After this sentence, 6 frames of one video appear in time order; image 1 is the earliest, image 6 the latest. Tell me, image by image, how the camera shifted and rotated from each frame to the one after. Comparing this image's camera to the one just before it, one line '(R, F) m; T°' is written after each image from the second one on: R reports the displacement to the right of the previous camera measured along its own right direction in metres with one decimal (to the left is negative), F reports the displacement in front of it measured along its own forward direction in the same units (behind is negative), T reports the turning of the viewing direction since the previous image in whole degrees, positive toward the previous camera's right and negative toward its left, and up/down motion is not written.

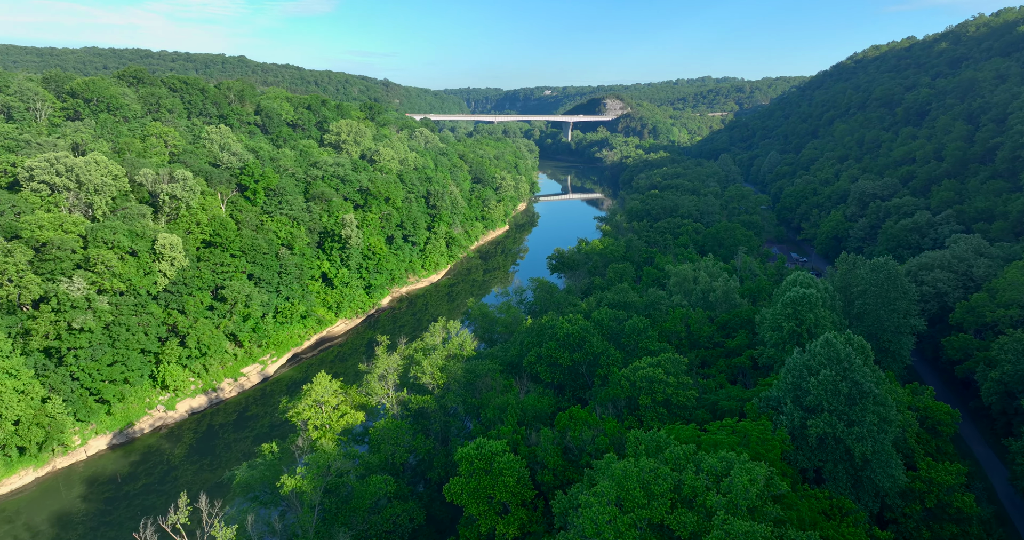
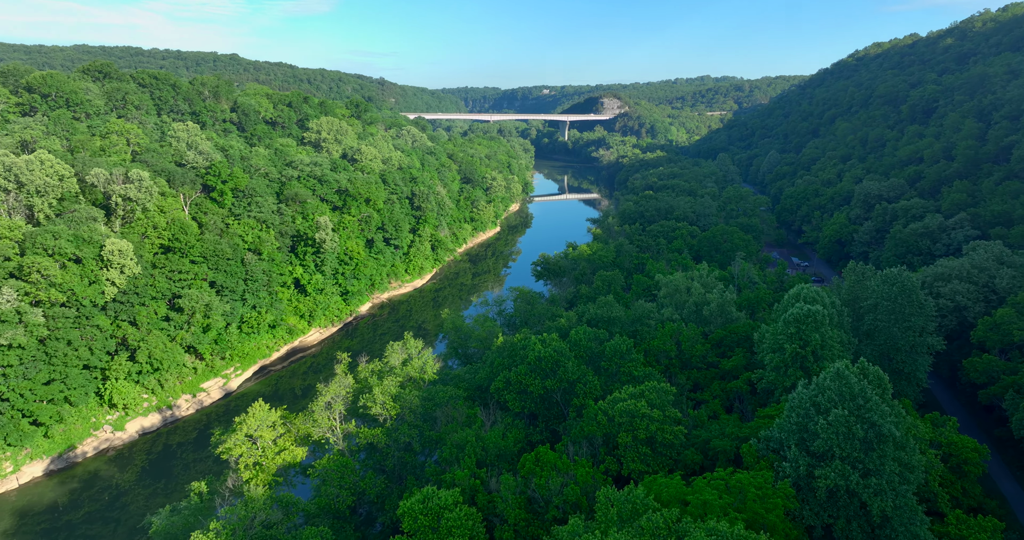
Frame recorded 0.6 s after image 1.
(+1.4, +3.3) m; 0°
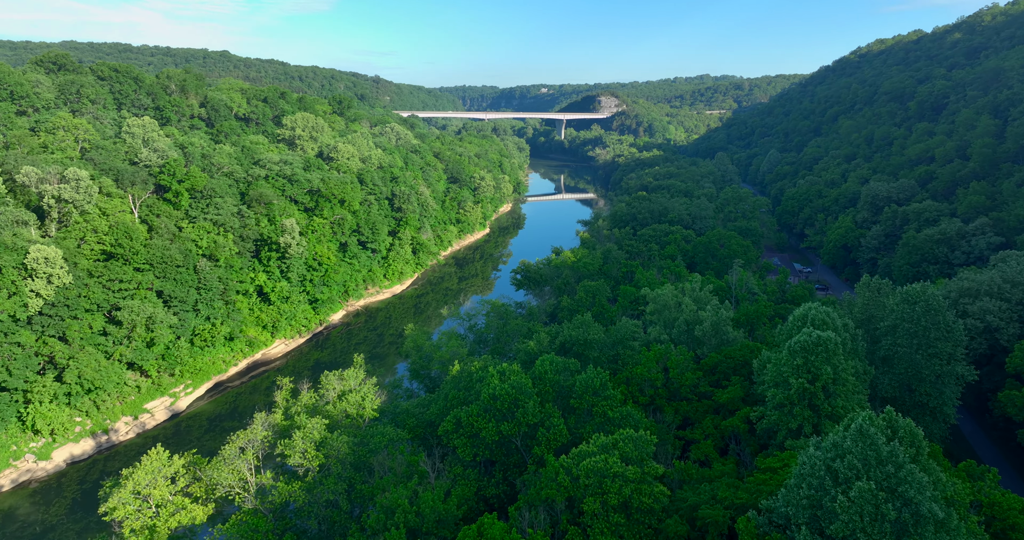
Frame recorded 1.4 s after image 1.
(+1.7, +4.0) m; 0°
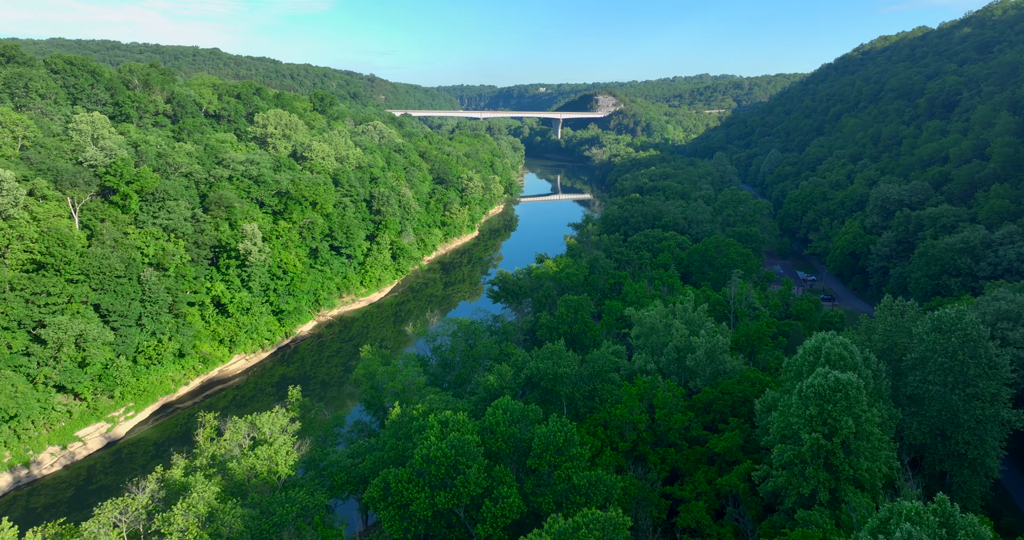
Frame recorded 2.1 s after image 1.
(+1.6, +4.0) m; 0°
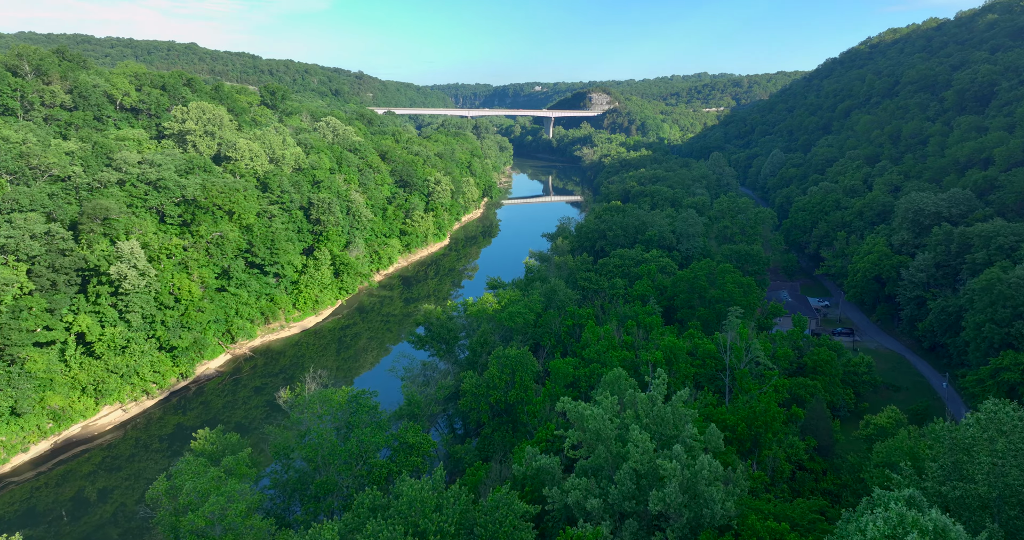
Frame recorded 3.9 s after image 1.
(+3.7, +9.4) m; 0°
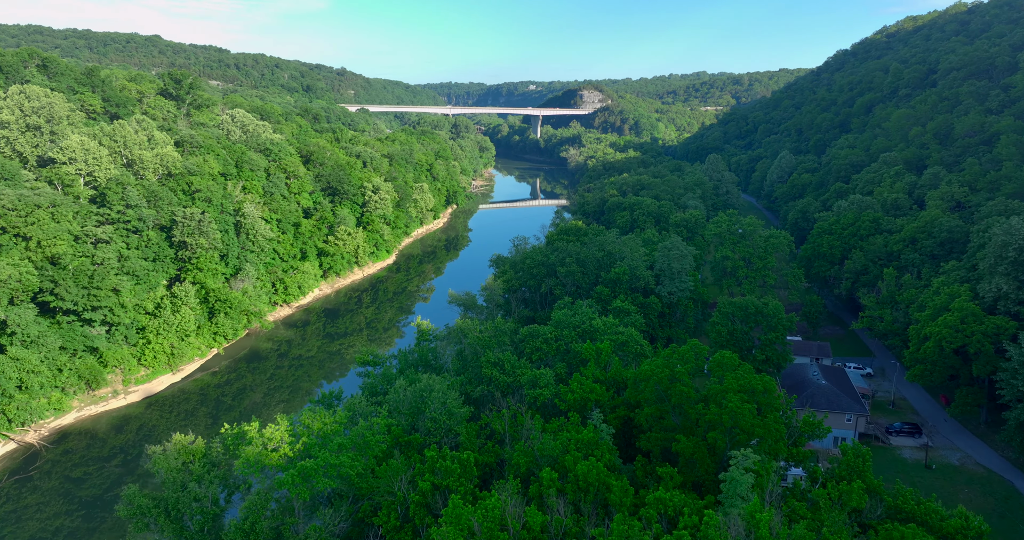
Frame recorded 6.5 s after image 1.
(+5.2, +14.1) m; 0°
